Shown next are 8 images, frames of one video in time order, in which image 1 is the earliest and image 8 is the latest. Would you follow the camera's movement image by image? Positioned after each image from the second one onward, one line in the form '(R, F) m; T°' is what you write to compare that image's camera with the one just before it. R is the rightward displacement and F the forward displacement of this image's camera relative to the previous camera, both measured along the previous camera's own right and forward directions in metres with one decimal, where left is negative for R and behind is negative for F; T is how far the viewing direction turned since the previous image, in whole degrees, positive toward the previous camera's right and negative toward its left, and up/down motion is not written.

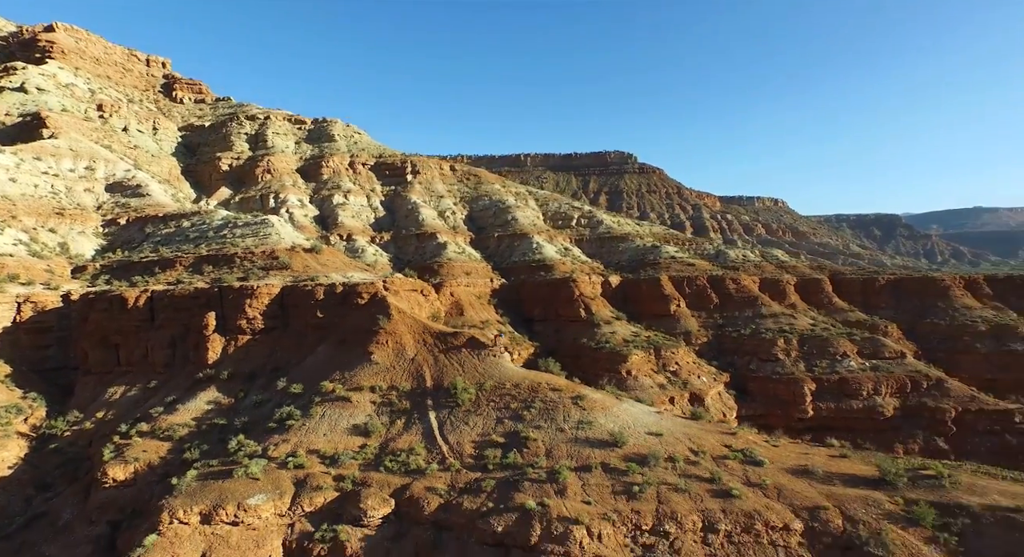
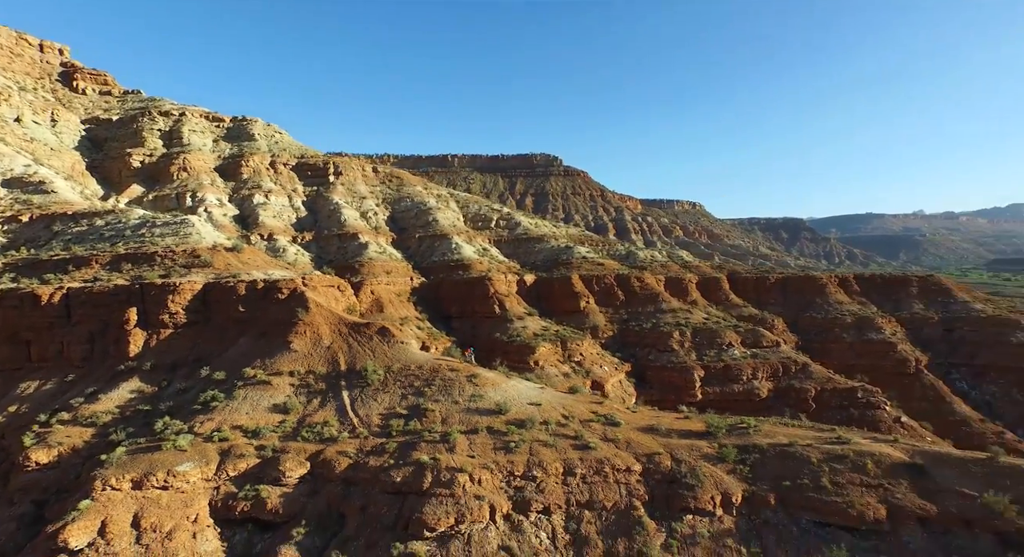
(+0.5, -1.8) m; +7°
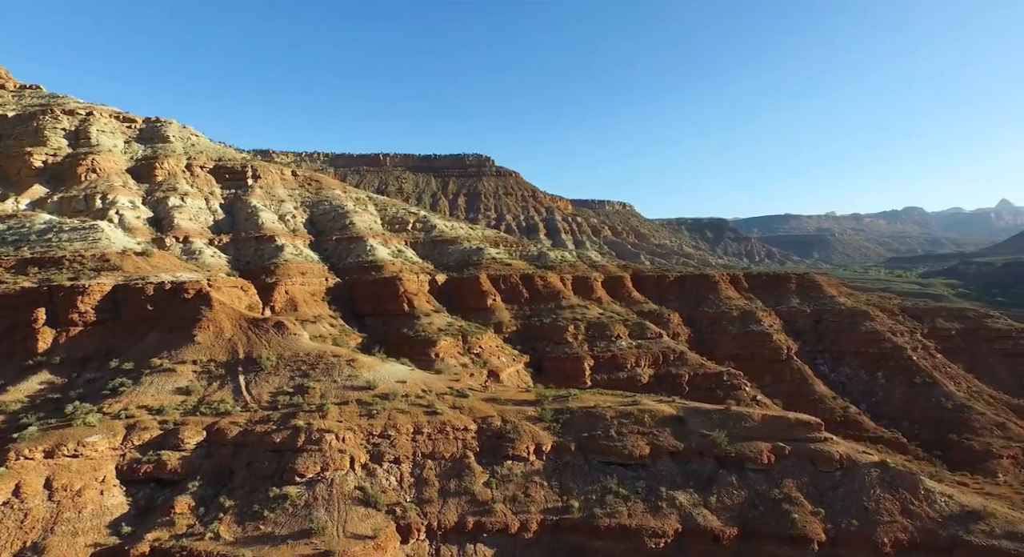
(+1.6, -2.8) m; +6°
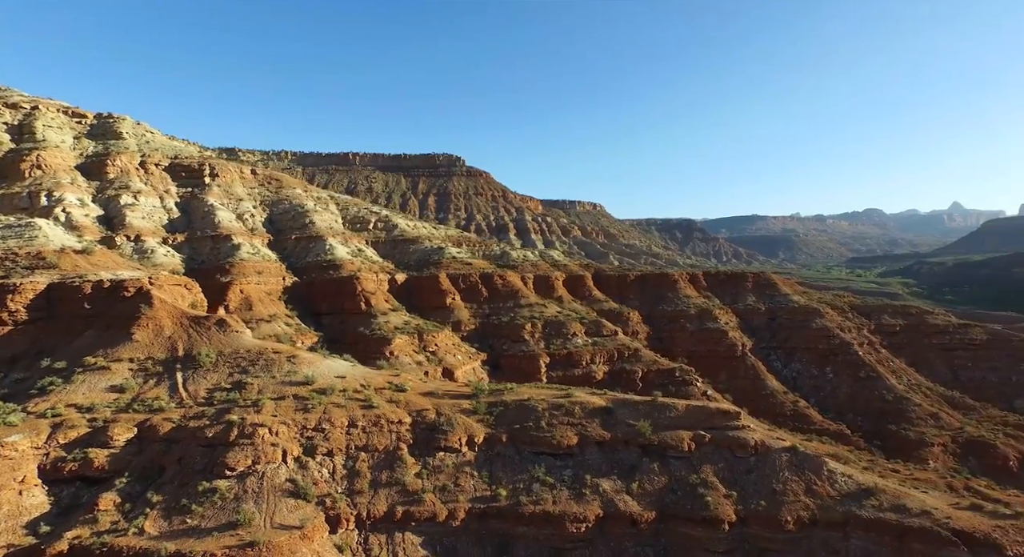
(+0.8, -0.4) m; +3°
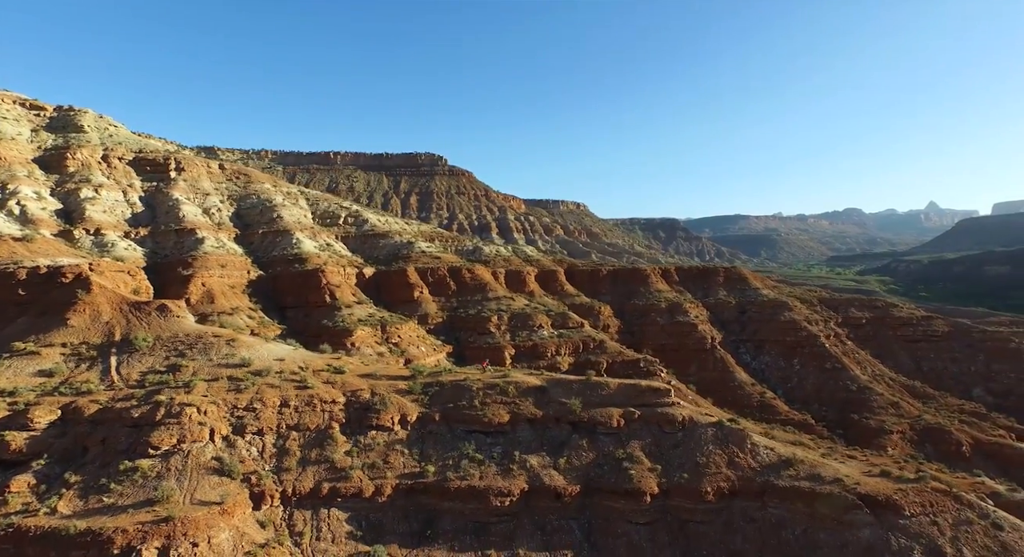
(+1.1, -0.1) m; +1°
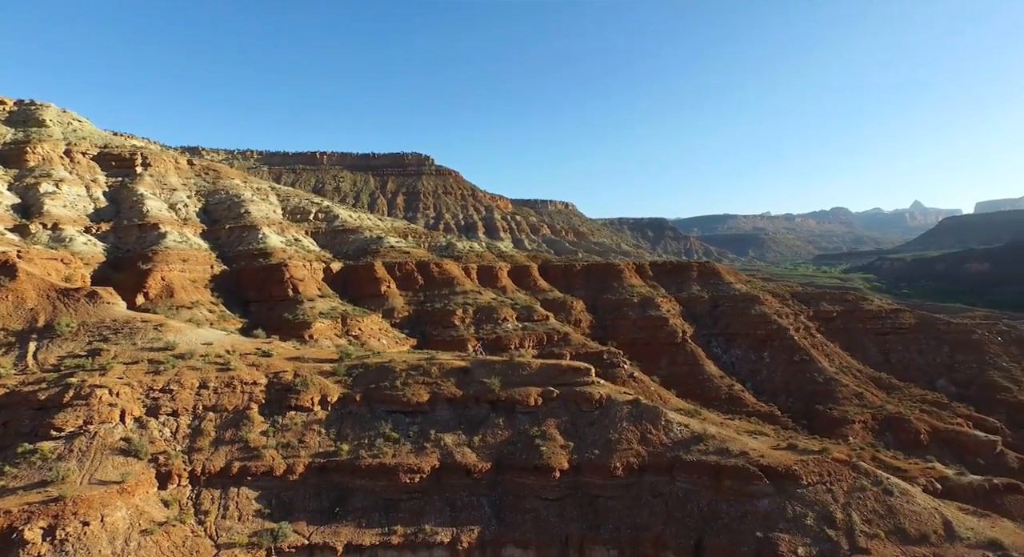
(+1.5, -0.1) m; +1°
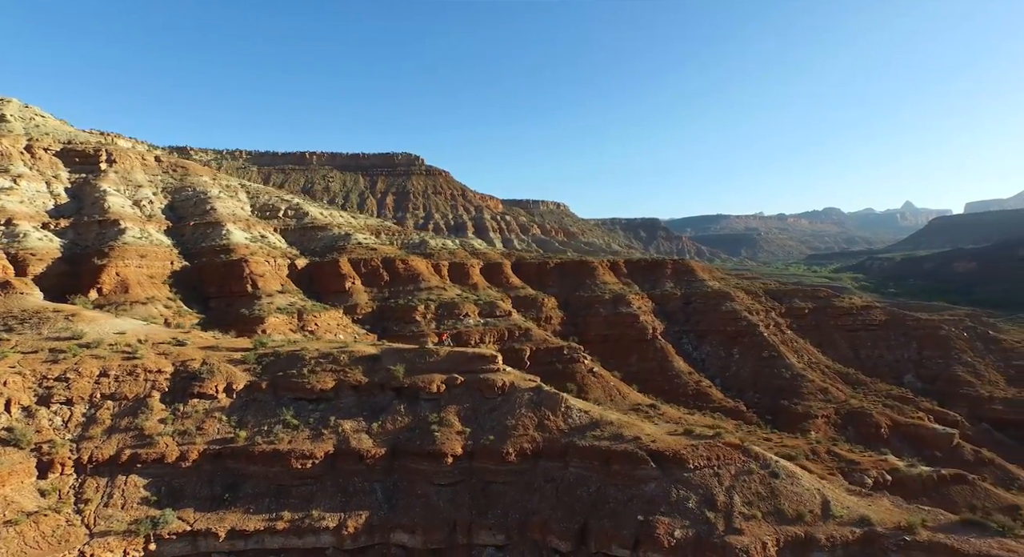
(+1.9, 0.0) m; 0°
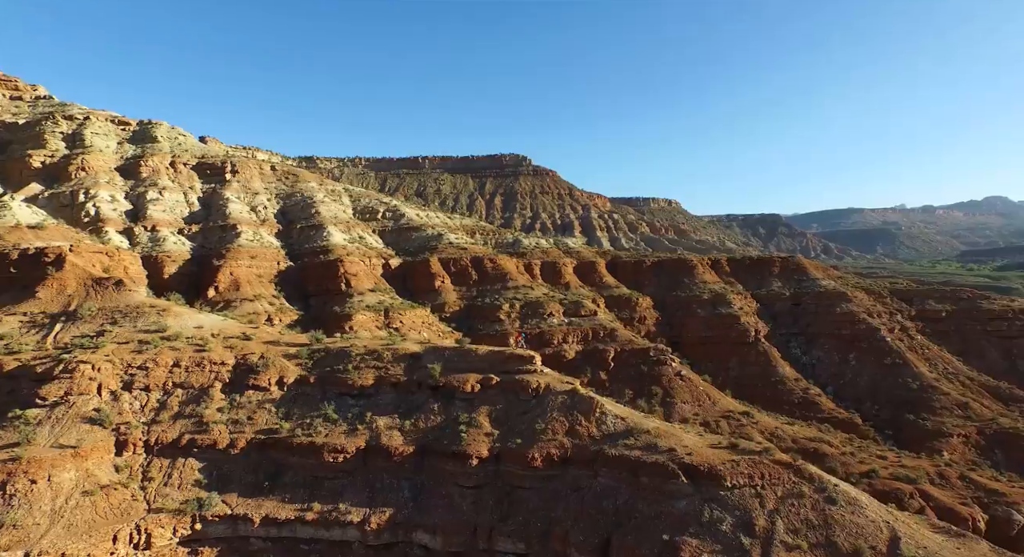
(+1.5, +0.5) m; -10°
